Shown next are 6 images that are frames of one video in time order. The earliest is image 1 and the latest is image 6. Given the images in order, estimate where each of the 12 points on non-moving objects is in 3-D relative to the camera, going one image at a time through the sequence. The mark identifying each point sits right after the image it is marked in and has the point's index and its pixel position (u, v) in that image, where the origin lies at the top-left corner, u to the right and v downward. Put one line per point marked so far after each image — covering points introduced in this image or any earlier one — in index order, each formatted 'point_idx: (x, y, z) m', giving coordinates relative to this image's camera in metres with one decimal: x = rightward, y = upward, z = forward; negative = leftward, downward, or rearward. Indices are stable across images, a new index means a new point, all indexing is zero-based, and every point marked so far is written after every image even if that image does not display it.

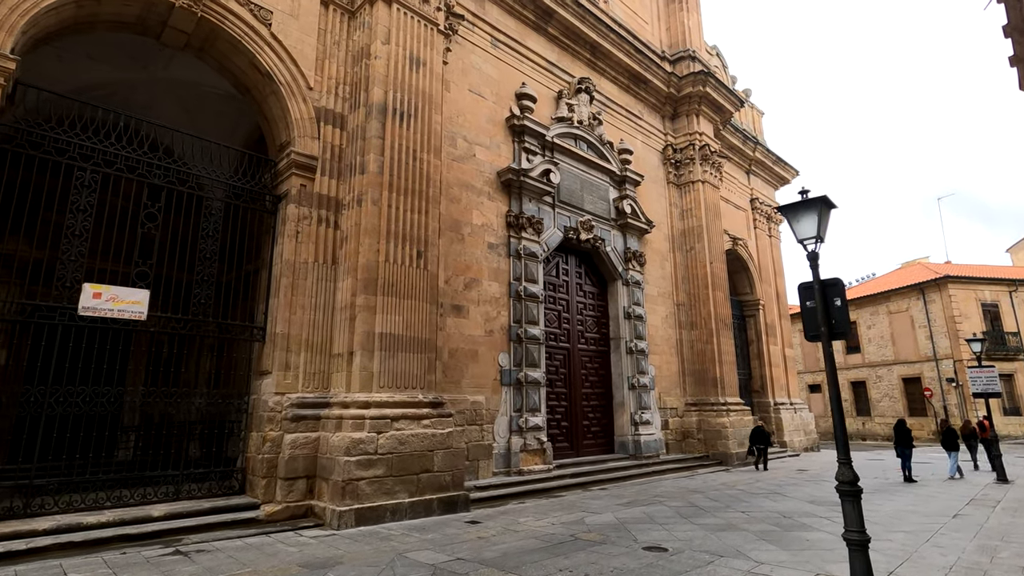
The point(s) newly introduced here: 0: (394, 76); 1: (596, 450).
0: (-1.5, +2.7, +6.9) m
1: (+1.5, -3.0, +9.9) m
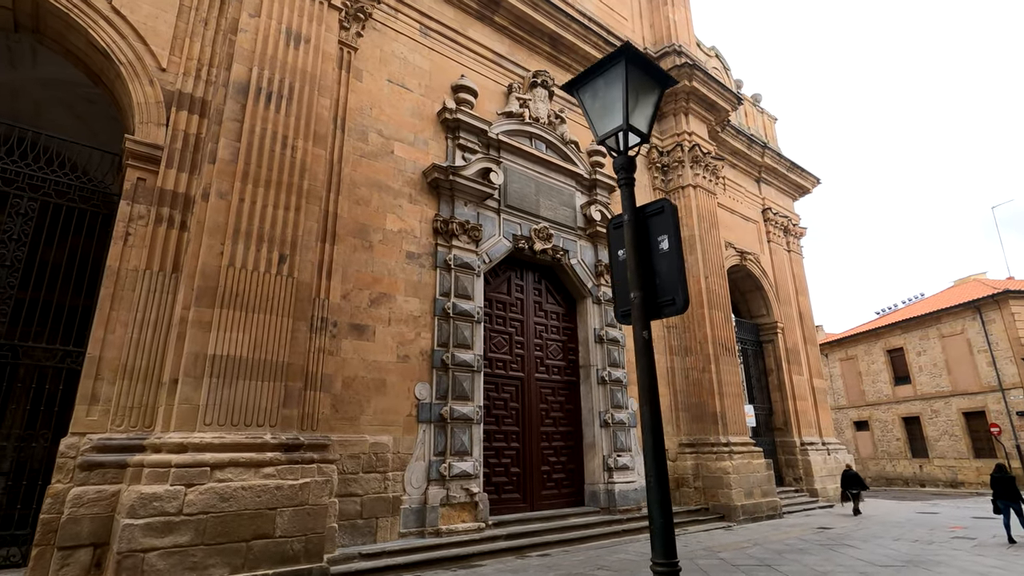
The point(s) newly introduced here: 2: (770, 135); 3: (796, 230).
0: (-2.7, +2.6, +5.8) m
1: (+0.7, -3.3, +8.2) m
2: (+7.6, +4.5, +15.8) m
3: (+8.2, +1.7, +15.4) m
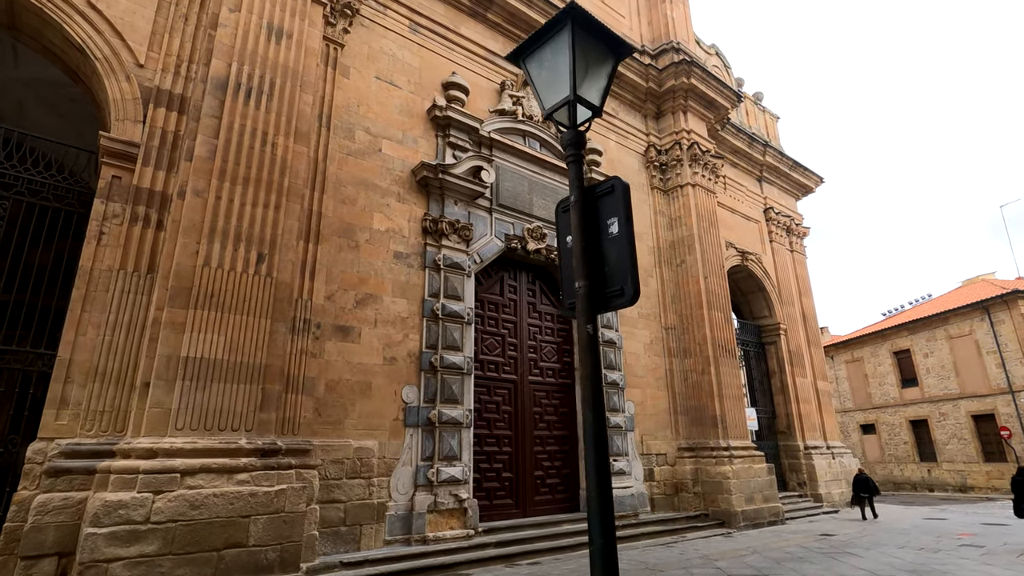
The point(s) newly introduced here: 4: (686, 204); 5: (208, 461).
0: (-2.9, +2.6, +5.7) m
1: (+0.6, -3.3, +8.0) m
2: (+7.6, +4.5, +15.6) m
3: (+8.1, +1.7, +15.1) m
4: (+3.5, +1.7, +10.9) m
5: (-2.5, -1.4, +4.5) m
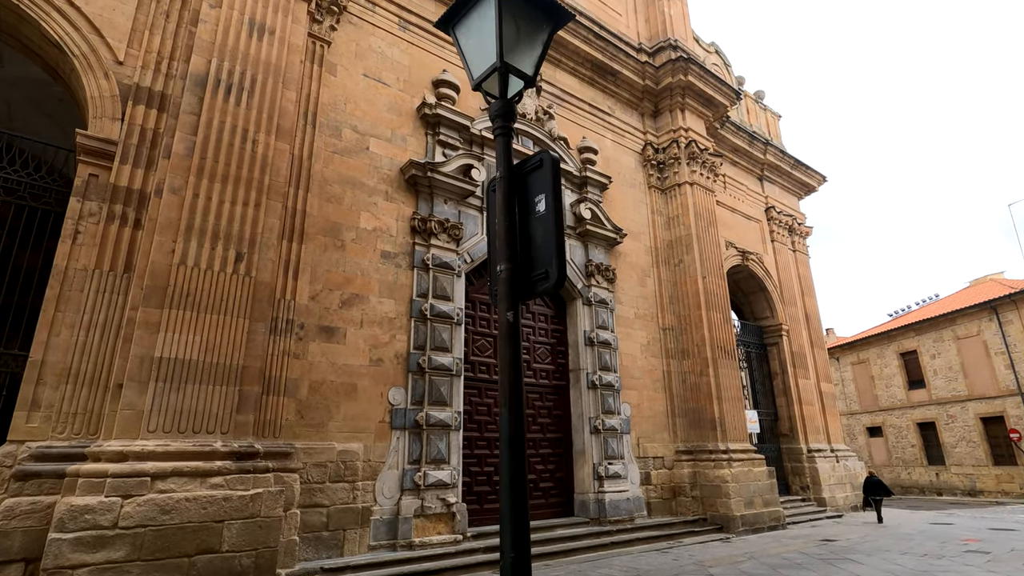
0: (-3.0, +2.6, +5.6) m
1: (+0.5, -3.3, +7.9) m
2: (+7.5, +4.5, +15.4) m
3: (+8.1, +1.7, +14.9) m
4: (+3.4, +1.7, +10.7) m
5: (-2.7, -1.4, +4.3) m
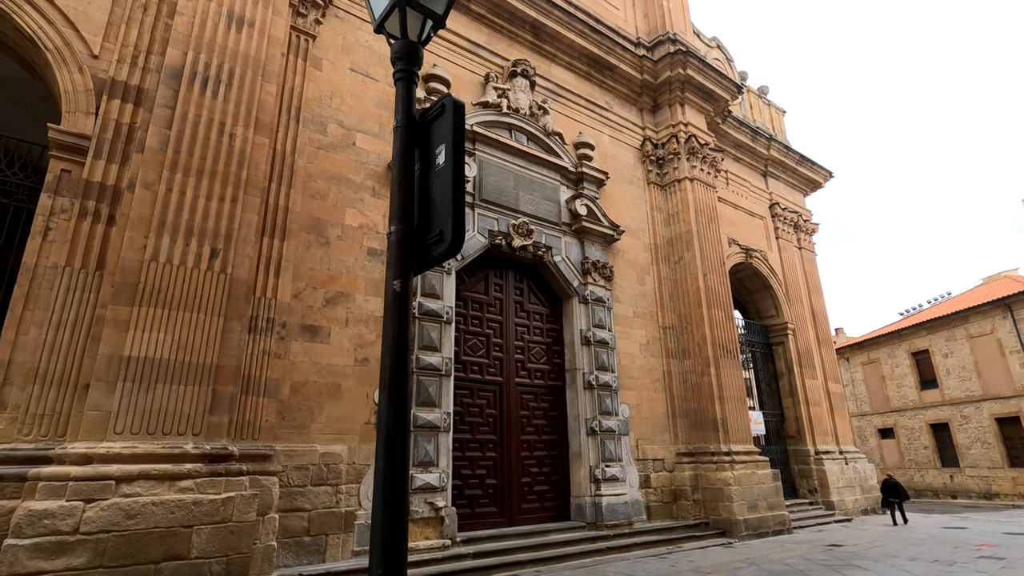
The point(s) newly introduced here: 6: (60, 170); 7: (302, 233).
0: (-3.2, +2.6, +5.5) m
1: (+0.4, -3.3, +7.6) m
2: (+7.5, +4.5, +15.1) m
3: (+8.1, +1.7, +14.6) m
4: (+3.4, +1.8, +10.5) m
5: (-2.9, -1.4, +4.2) m
6: (-4.2, +1.1, +5.0) m
7: (-2.4, +0.6, +6.2) m
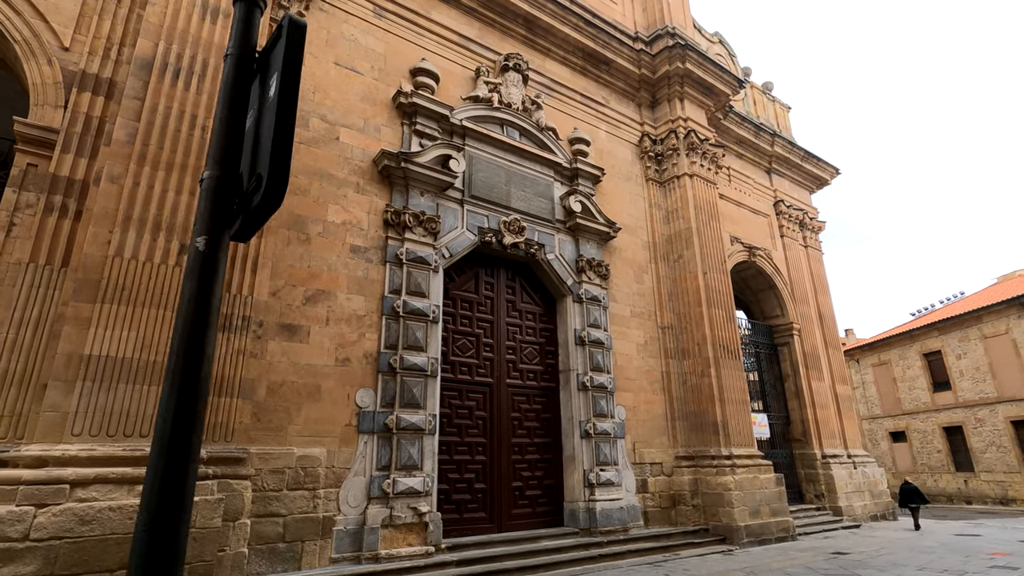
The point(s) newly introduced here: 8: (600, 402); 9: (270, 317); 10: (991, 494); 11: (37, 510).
0: (-3.4, +2.6, +5.3) m
1: (+0.3, -3.2, +7.4) m
2: (+7.5, +4.5, +14.8) m
3: (+8.0, +1.7, +14.2) m
4: (+3.3, +1.8, +10.2) m
5: (-3.0, -1.4, +4.0) m
6: (-4.4, +1.1, +4.8) m
7: (-2.6, +0.7, +6.1) m
8: (+1.4, -1.7, +8.2) m
9: (-2.6, -0.3, +5.7) m
10: (+15.6, -6.7, +17.3) m
11: (-3.3, -1.5, +3.7) m
